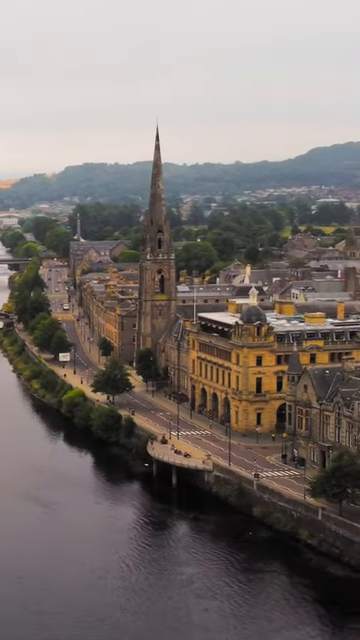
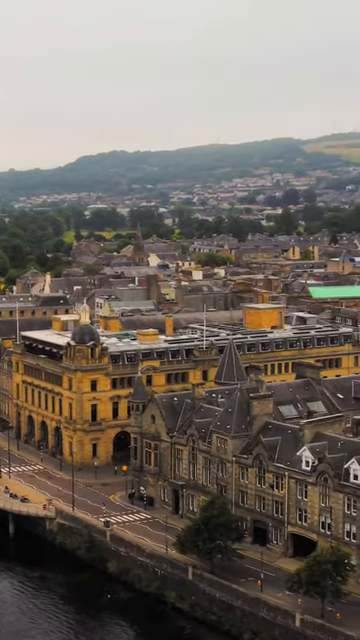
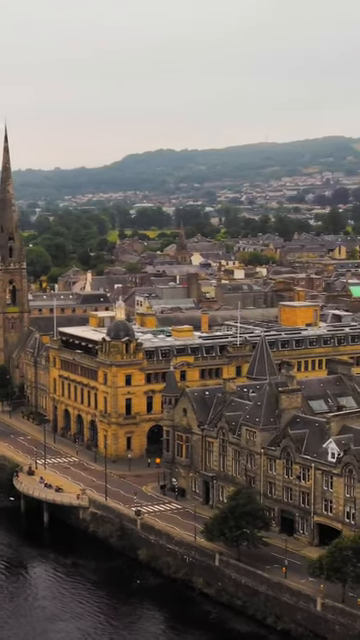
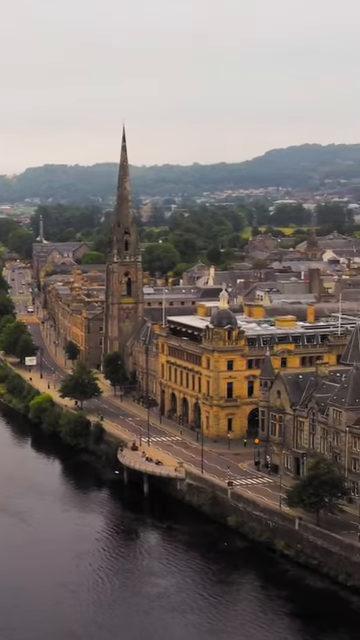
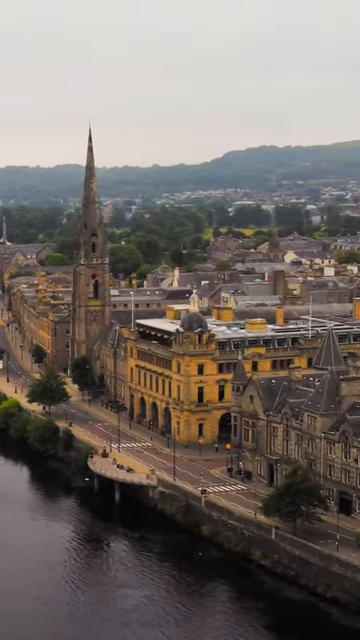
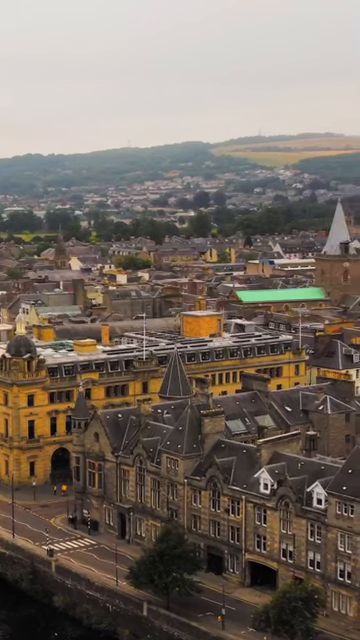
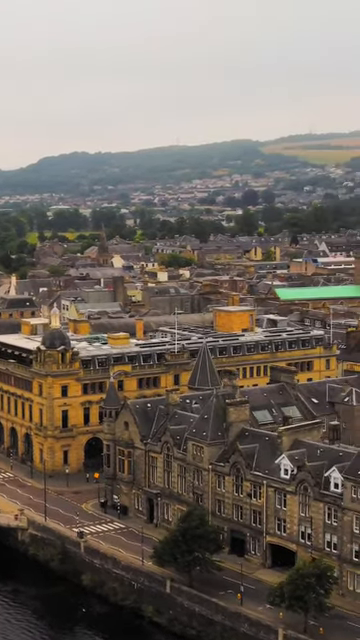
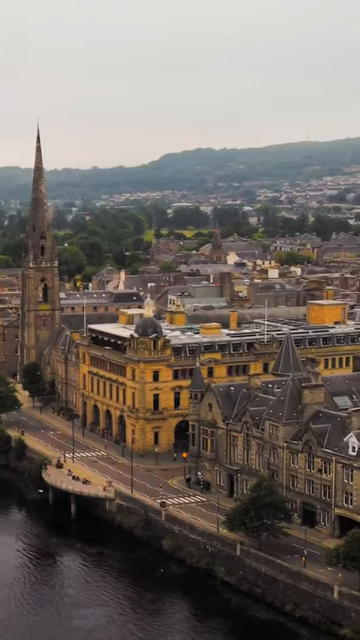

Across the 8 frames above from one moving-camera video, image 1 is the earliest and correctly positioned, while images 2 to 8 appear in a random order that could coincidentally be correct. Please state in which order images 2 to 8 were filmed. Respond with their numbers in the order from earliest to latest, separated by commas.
4, 5, 8, 3, 2, 7, 6
